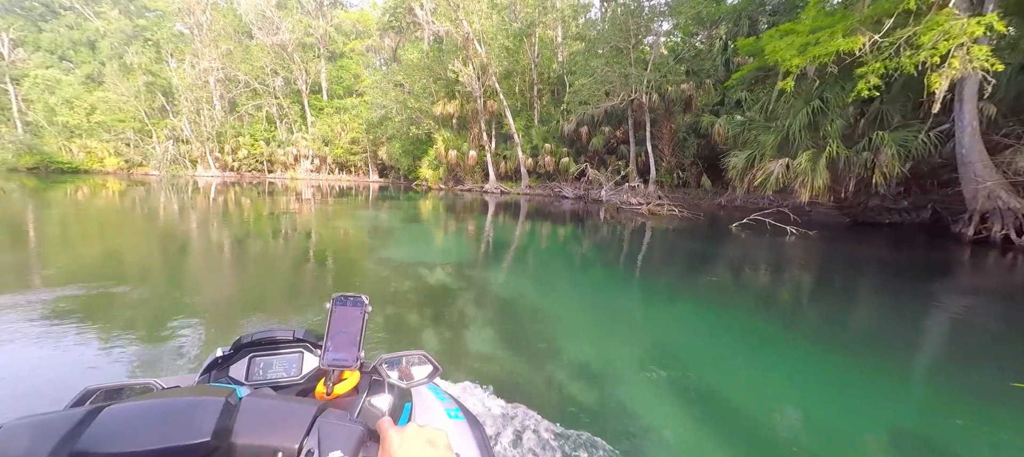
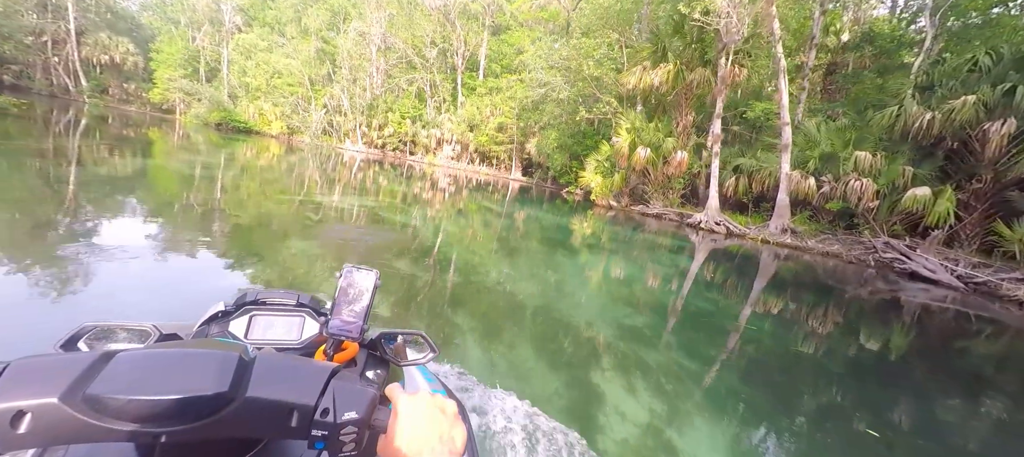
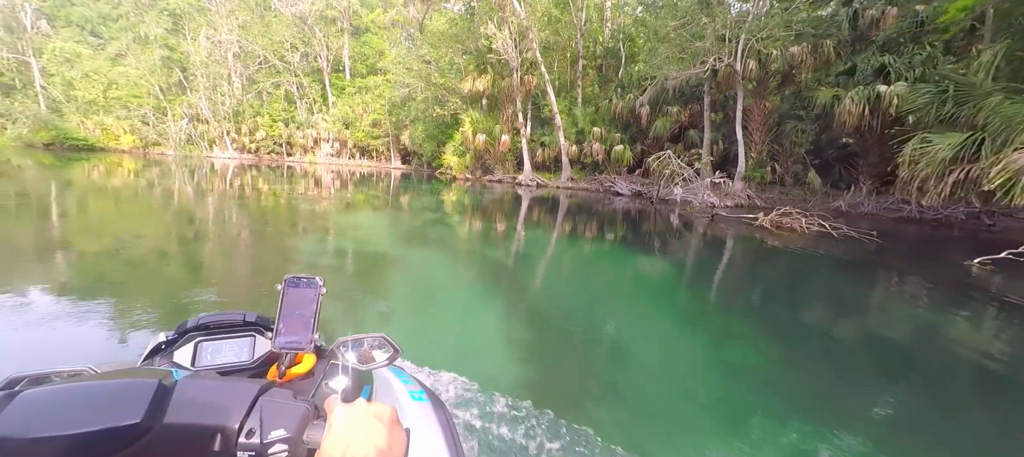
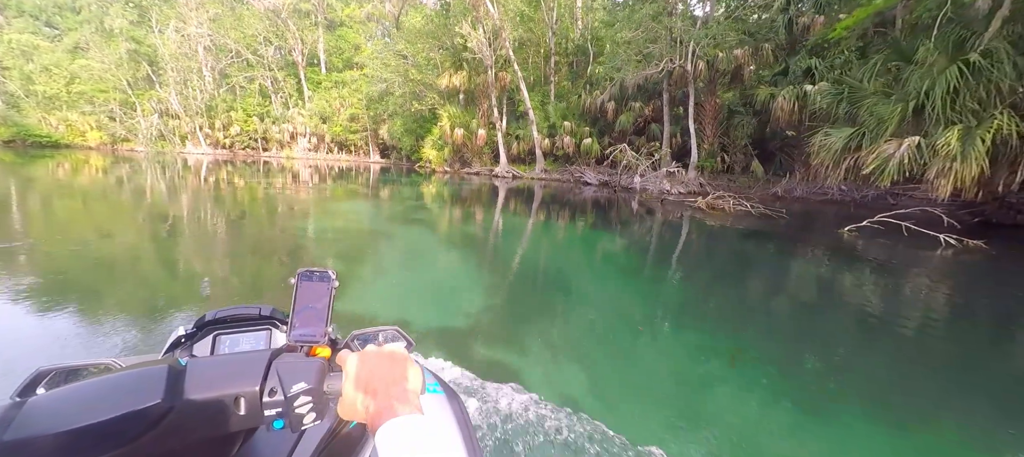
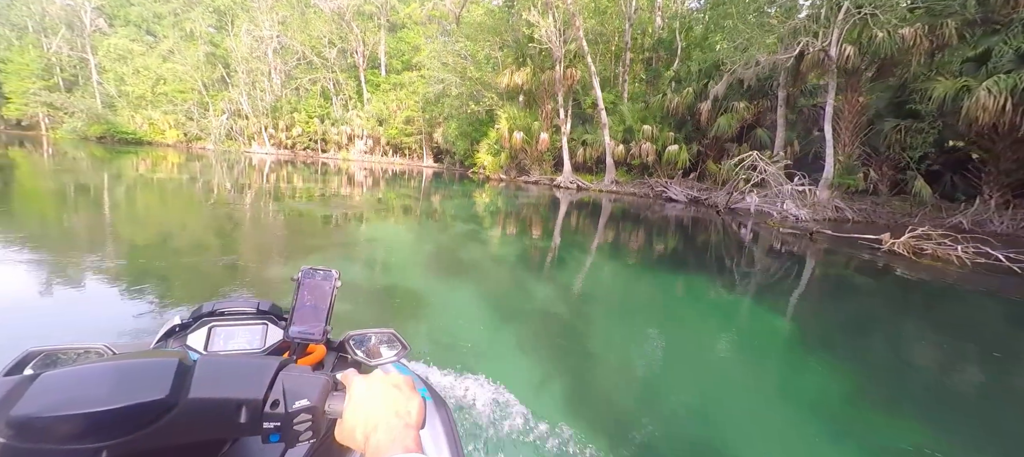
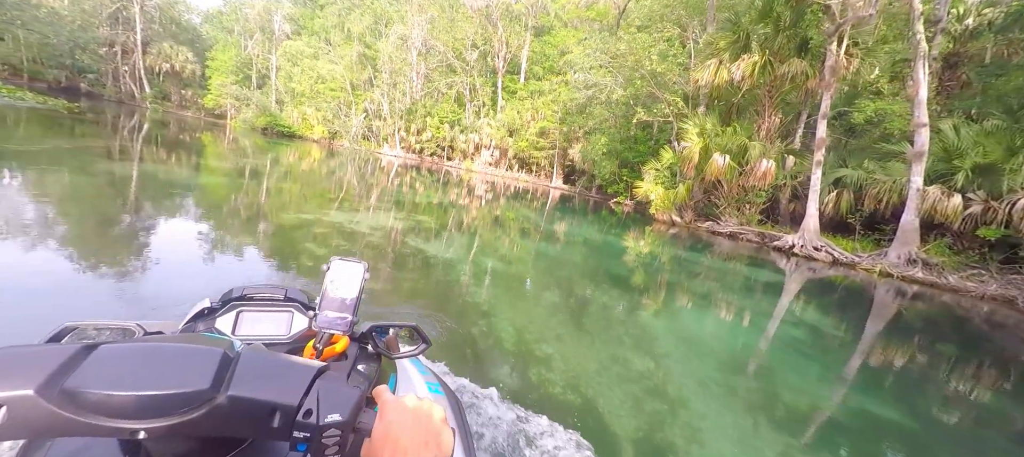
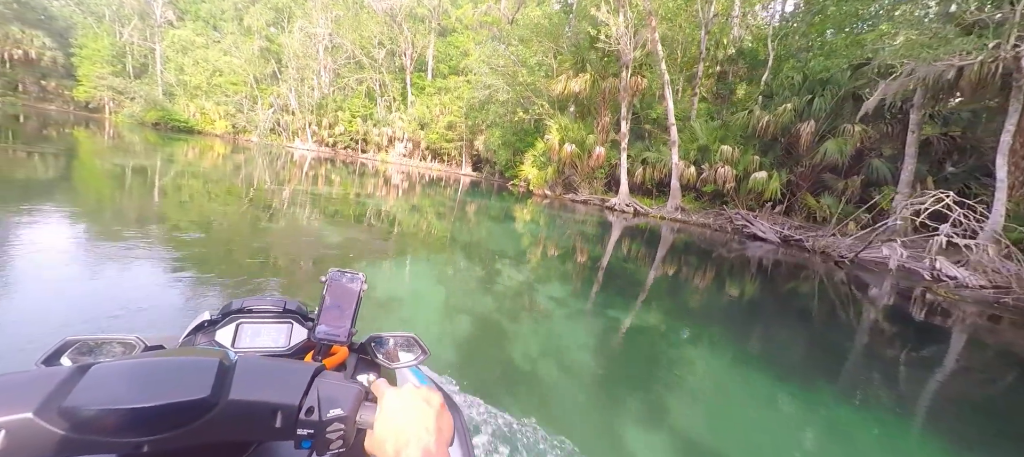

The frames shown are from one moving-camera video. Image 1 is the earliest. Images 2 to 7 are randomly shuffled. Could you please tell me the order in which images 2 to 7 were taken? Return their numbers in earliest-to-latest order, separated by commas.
4, 3, 5, 7, 2, 6
